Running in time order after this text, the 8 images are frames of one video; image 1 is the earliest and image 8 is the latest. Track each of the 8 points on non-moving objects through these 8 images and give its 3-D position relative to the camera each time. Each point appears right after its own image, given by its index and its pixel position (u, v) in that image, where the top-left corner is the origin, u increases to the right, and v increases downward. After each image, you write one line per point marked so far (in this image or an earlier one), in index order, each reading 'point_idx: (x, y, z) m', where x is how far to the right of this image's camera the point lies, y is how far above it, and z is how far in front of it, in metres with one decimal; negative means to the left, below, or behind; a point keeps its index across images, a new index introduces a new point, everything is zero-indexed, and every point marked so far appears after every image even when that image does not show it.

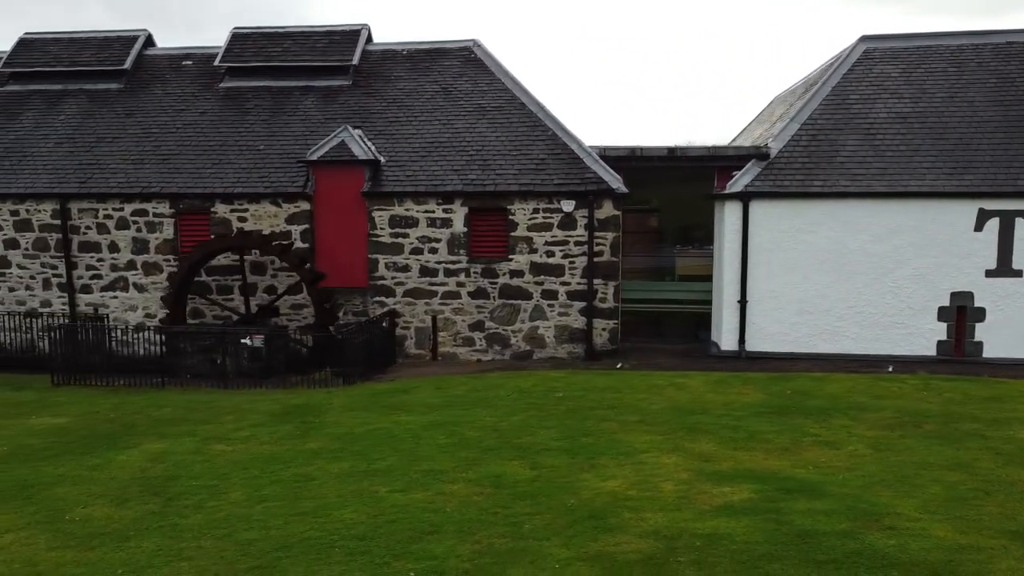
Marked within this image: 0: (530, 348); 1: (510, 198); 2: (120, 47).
0: (+0.3, -0.9, +13.3) m
1: (0.0, +1.3, +13.1) m
2: (-6.8, +4.2, +16.3) m
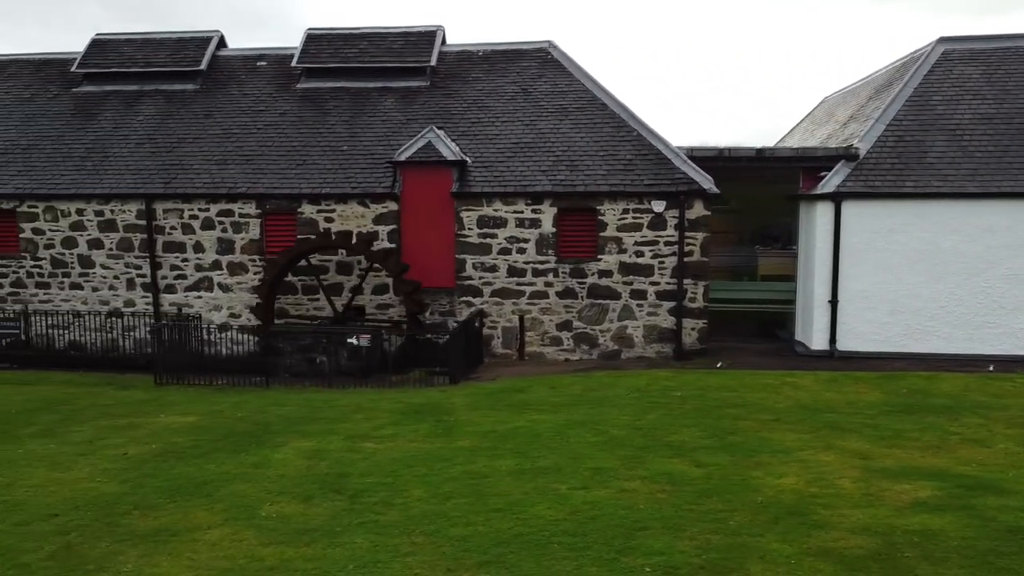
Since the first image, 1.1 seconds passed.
0: (+1.5, -0.9, +13.4) m
1: (+1.2, +1.3, +13.1) m
2: (-5.6, +4.2, +16.4) m
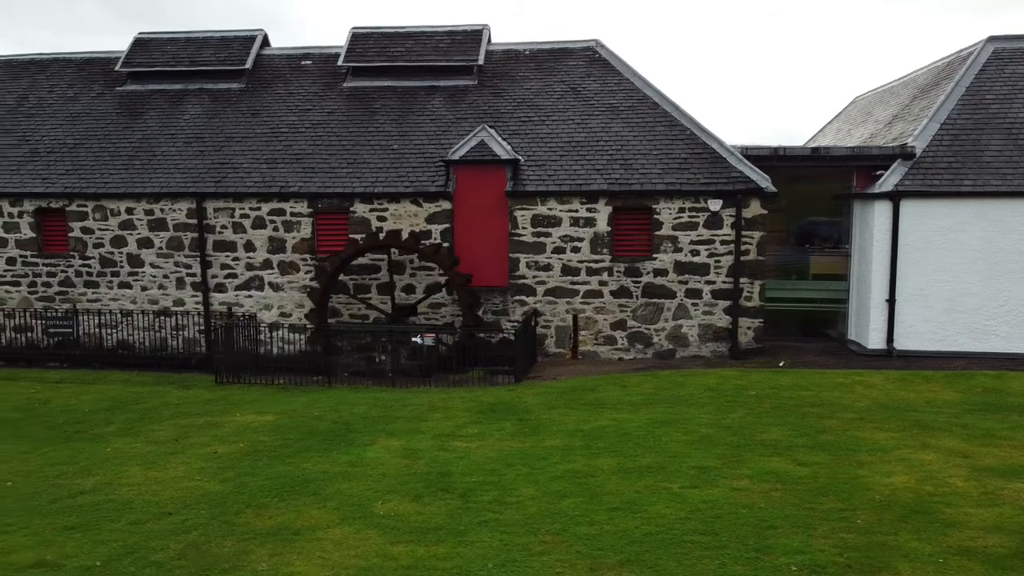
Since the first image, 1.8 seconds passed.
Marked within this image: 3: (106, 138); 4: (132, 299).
0: (+2.3, -0.8, +13.3) m
1: (+2.0, +1.3, +13.1) m
2: (-4.8, +4.2, +16.4) m
3: (-6.7, +2.5, +15.3) m
4: (-6.0, -0.2, +14.6) m
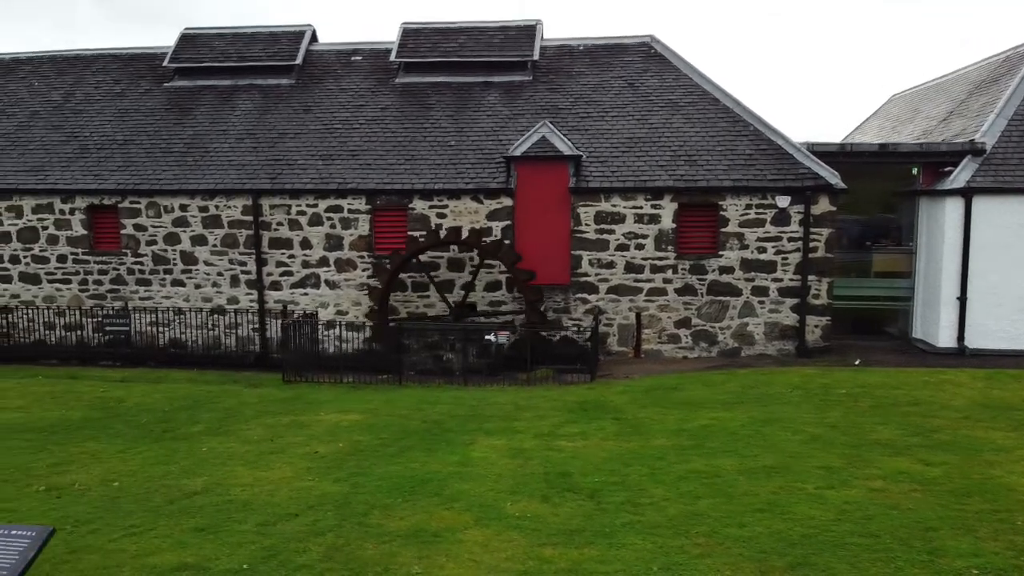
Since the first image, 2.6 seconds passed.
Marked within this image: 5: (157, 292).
0: (+3.2, -0.8, +13.2) m
1: (+2.9, +1.3, +12.9) m
2: (-3.9, +4.3, +16.2) m
3: (-5.8, +2.5, +15.1) m
4: (-5.1, -0.1, +14.4) m
5: (-5.5, -0.1, +14.5) m
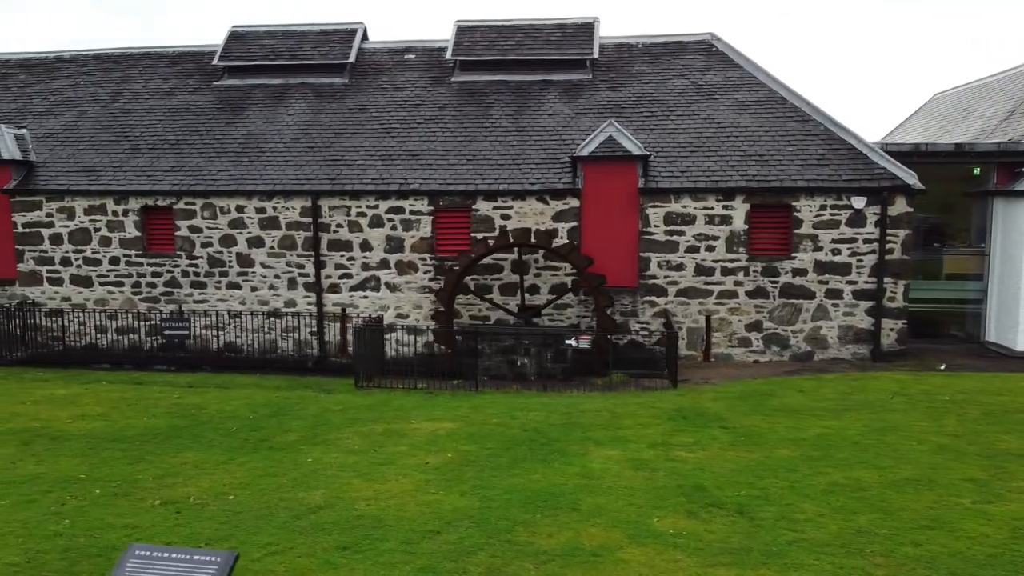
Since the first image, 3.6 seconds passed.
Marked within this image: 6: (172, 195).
0: (+4.1, -0.8, +12.9) m
1: (+3.9, +1.3, +12.7) m
2: (-2.9, +4.2, +15.9) m
3: (-4.8, +2.5, +14.8) m
4: (-4.1, -0.2, +14.2) m
5: (-4.6, -0.1, +14.2) m
6: (-5.1, +1.4, +14.0) m
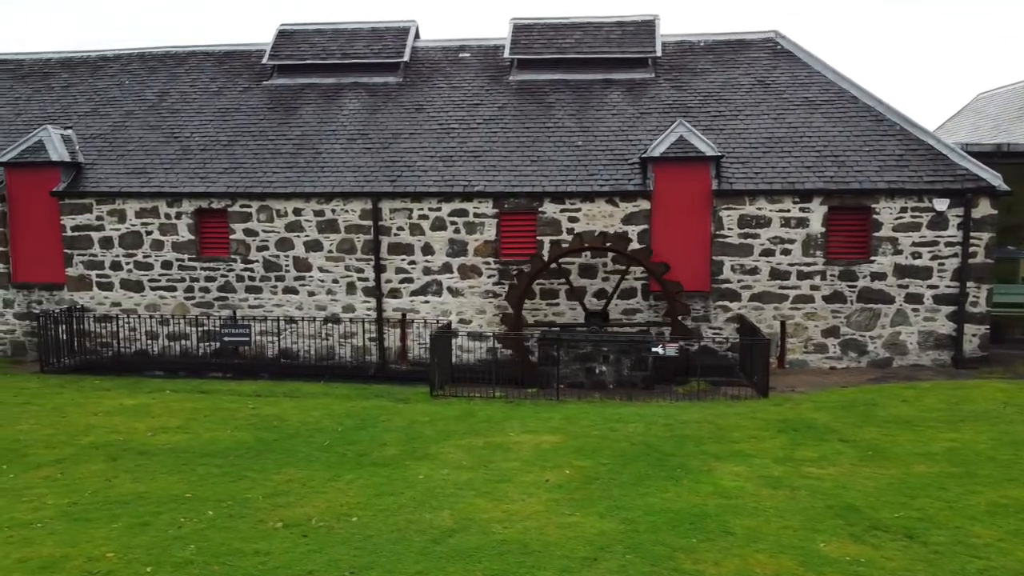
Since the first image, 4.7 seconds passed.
0: (+5.1, -0.9, +12.5) m
1: (+4.8, +1.2, +12.3) m
2: (-2.0, +4.2, +15.5) m
3: (-3.9, +2.4, +14.5) m
4: (-3.2, -0.2, +13.8) m
5: (-3.6, -0.2, +13.9) m
6: (-4.2, +1.3, +13.6) m
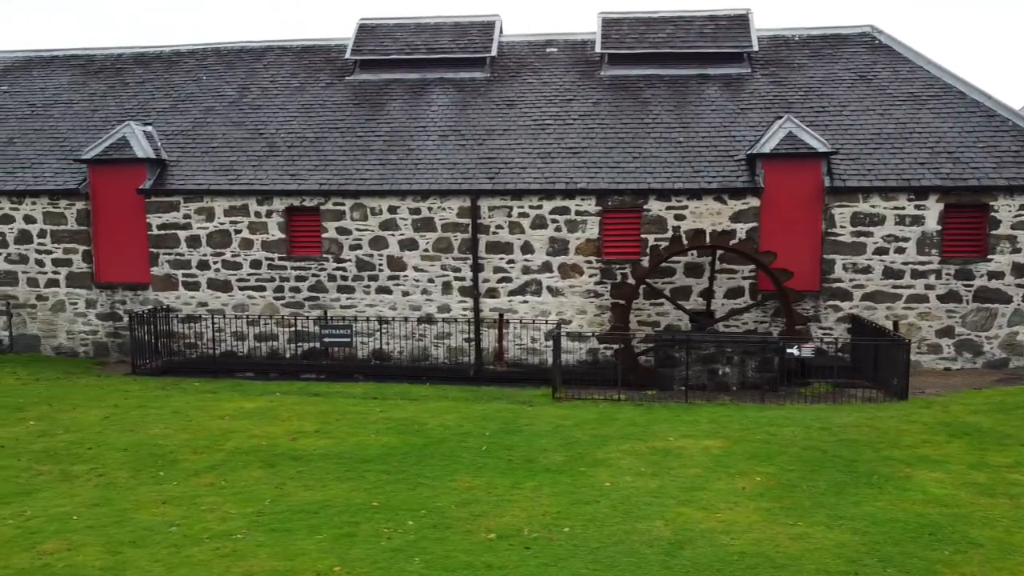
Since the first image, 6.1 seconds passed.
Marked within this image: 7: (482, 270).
0: (+6.5, -0.9, +12.3) m
1: (+6.2, +1.2, +12.0) m
2: (-0.6, +4.2, +15.3) m
3: (-2.5, +2.4, +14.2) m
4: (-1.8, -0.2, +13.5) m
5: (-2.2, -0.2, +13.6) m
6: (-2.8, +1.3, +13.3) m
7: (-0.4, +0.3, +13.2) m
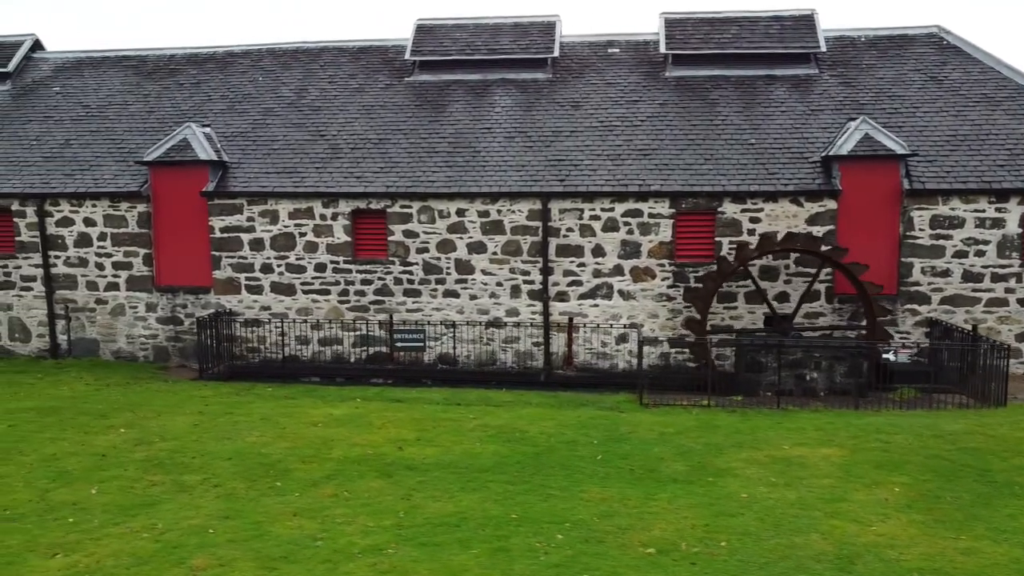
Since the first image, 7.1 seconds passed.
0: (+7.5, -0.9, +12.1) m
1: (+7.2, +1.2, +11.9) m
2: (+0.4, +4.1, +15.1) m
3: (-1.5, +2.3, +14.0) m
4: (-0.8, -0.3, +13.4) m
5: (-1.2, -0.2, +13.4) m
6: (-1.8, +1.3, +13.2) m
7: (+0.6, +0.2, +13.0) m
